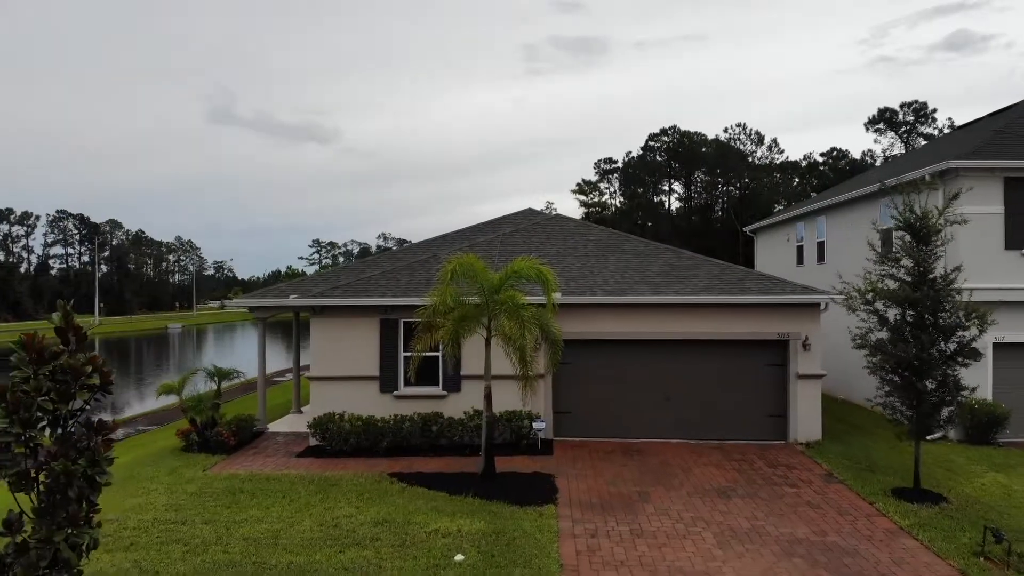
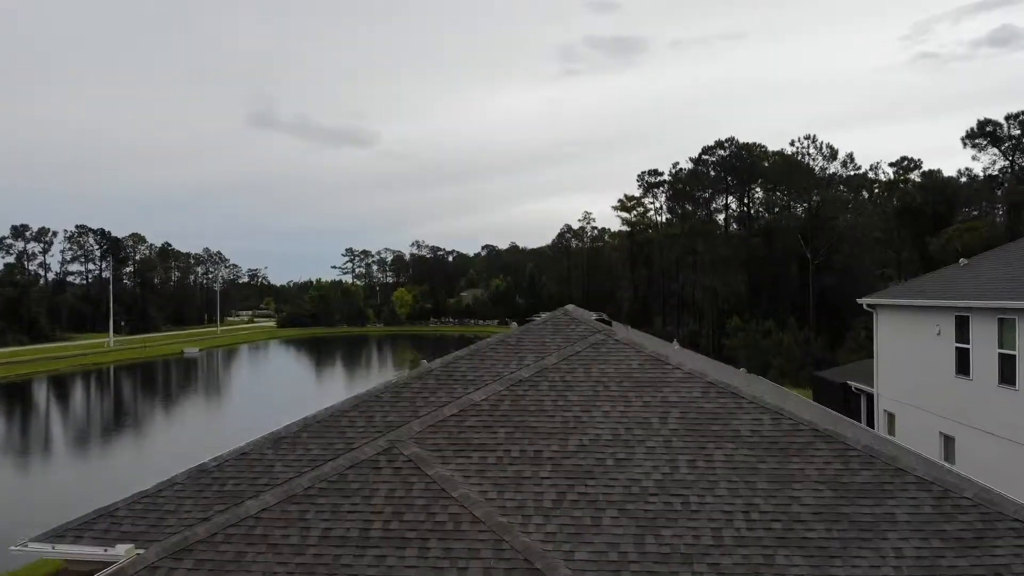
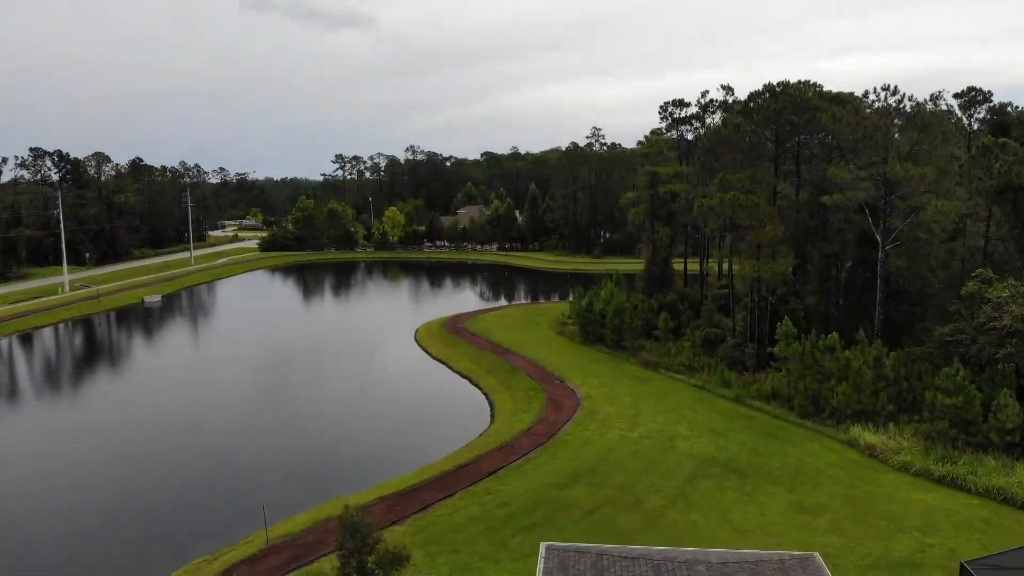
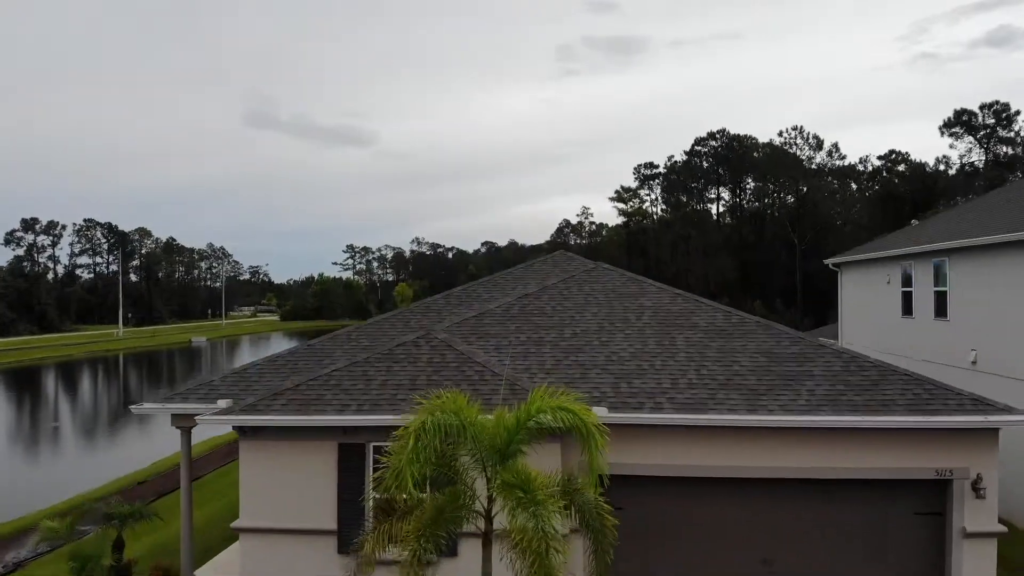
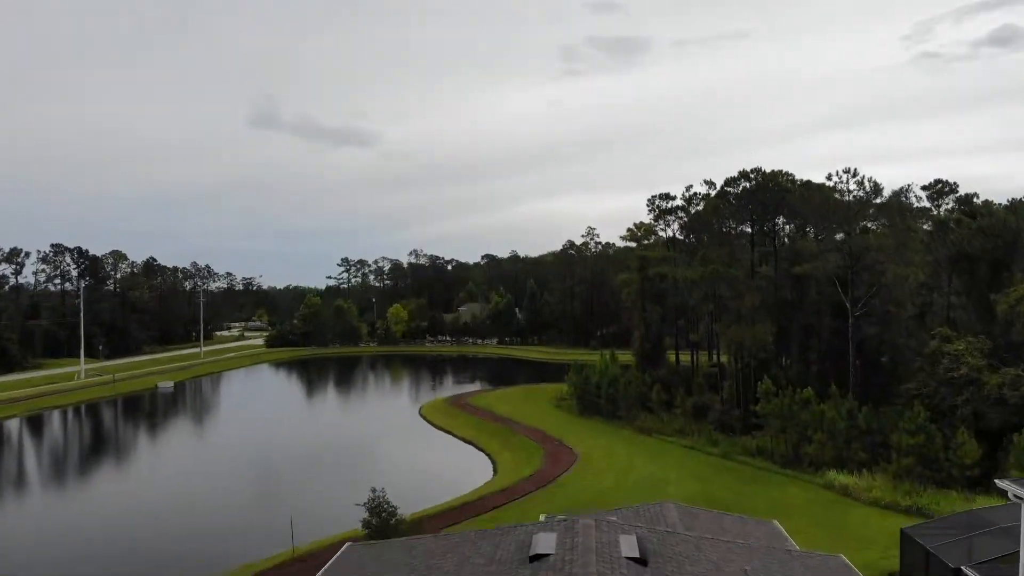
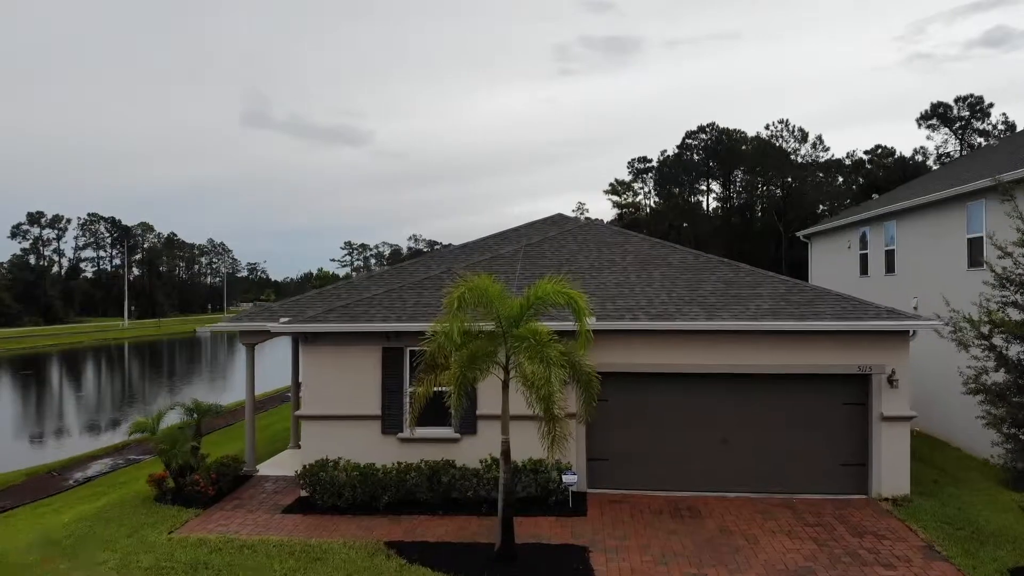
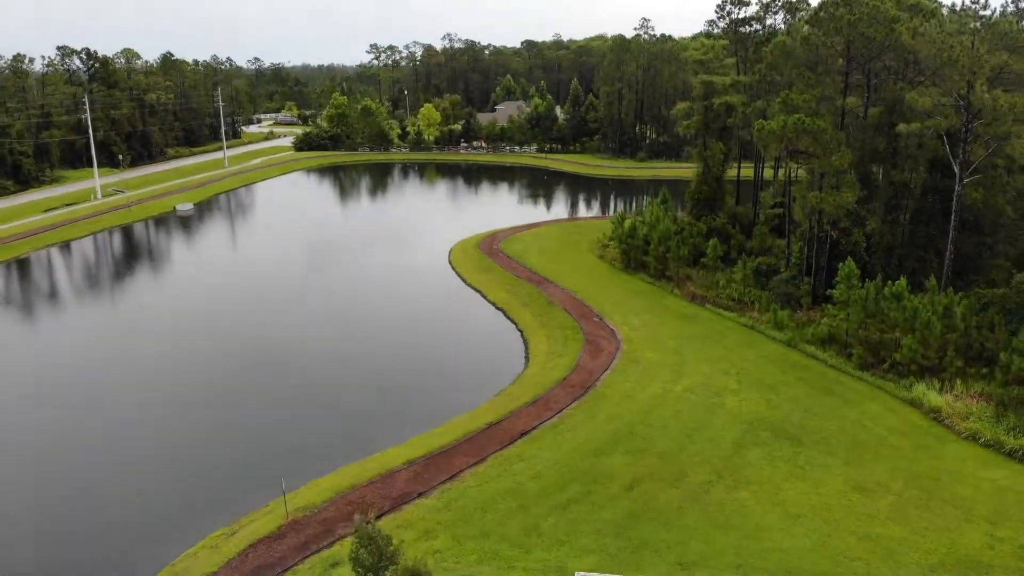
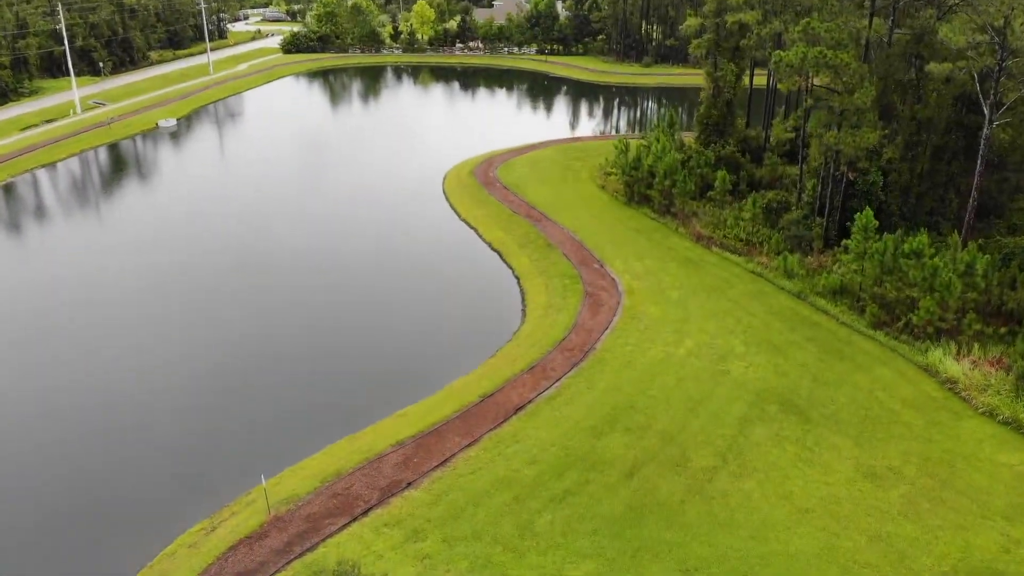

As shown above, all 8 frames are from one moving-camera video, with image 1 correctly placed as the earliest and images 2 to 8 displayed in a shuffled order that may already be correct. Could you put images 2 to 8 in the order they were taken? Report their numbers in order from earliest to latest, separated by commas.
6, 4, 2, 5, 3, 7, 8
